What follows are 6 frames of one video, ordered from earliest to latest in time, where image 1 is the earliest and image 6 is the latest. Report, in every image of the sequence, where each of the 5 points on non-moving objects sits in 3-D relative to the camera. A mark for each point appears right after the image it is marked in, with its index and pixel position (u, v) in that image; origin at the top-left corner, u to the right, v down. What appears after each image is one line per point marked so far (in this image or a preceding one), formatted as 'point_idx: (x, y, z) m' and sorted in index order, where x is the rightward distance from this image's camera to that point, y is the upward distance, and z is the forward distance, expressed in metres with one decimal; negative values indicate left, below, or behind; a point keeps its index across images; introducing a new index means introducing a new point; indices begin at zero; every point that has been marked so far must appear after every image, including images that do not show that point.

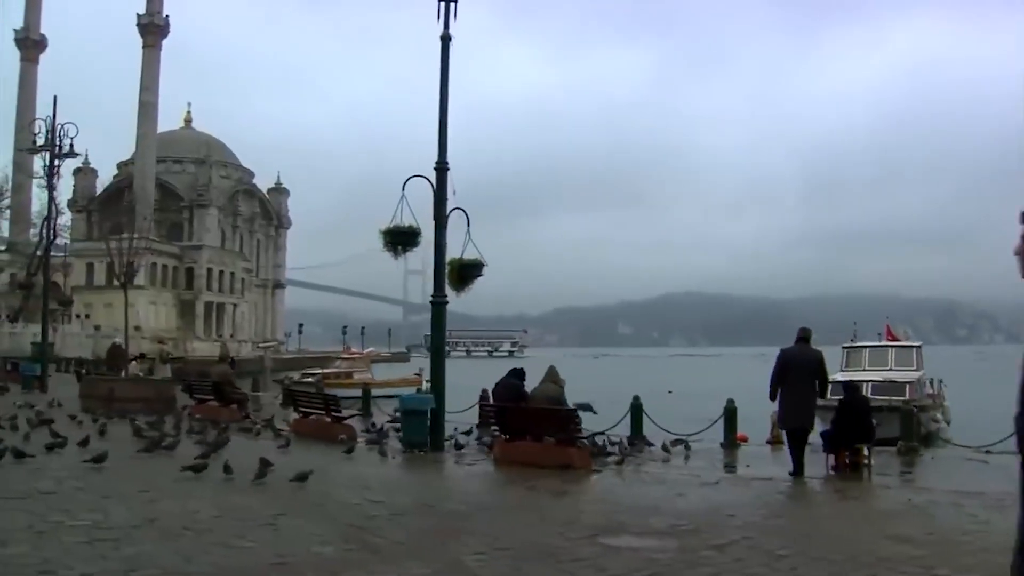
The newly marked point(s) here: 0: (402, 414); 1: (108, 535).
0: (-1.6, -1.9, +14.9) m
1: (-3.2, -2.0, +7.9) m
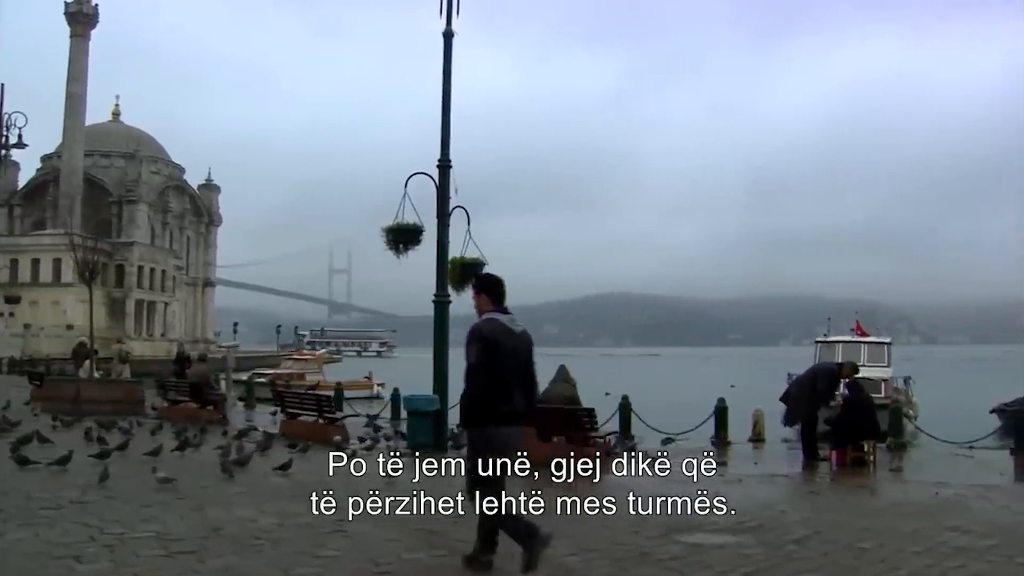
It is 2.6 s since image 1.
0: (-1.5, -1.9, +14.8) m
1: (-2.5, -2.0, +7.6) m
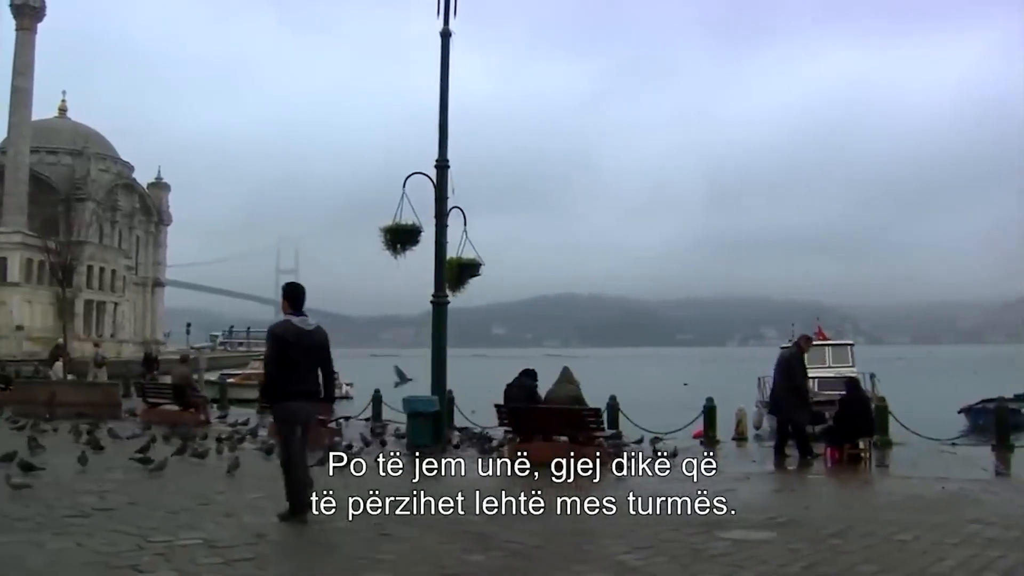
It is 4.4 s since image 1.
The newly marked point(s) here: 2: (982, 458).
0: (-1.6, -1.9, +14.7) m
1: (-2.1, -2.0, +7.5) m
2: (+7.5, -2.7, +15.7) m
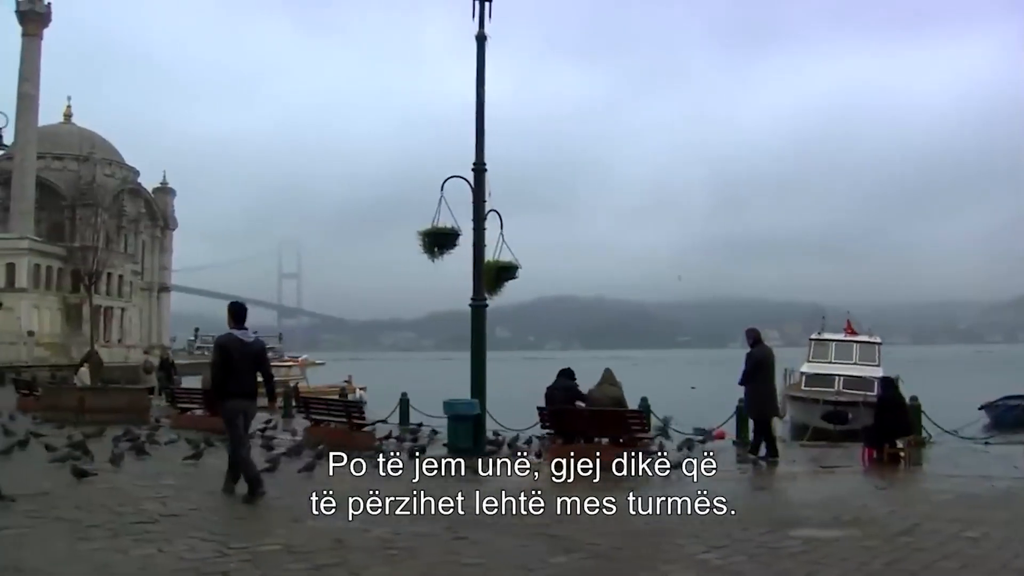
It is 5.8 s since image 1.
0: (-1.0, -1.9, +14.8) m
1: (-1.5, -2.0, +7.6) m
2: (+8.0, -2.7, +15.9) m
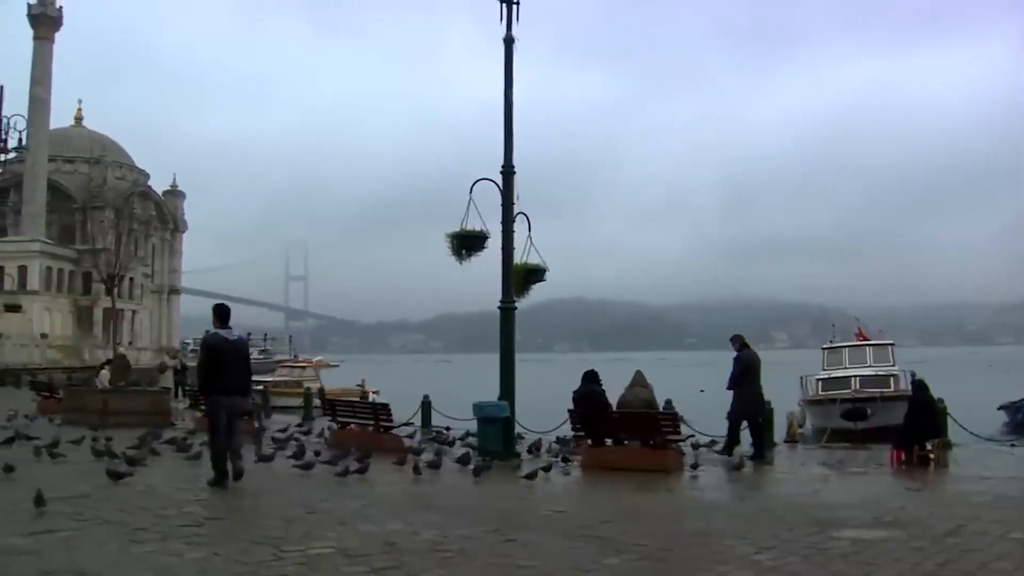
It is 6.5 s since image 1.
0: (-0.5, -2.0, +14.8) m
1: (-1.1, -2.1, +7.6) m
2: (+8.5, -2.7, +15.9) m
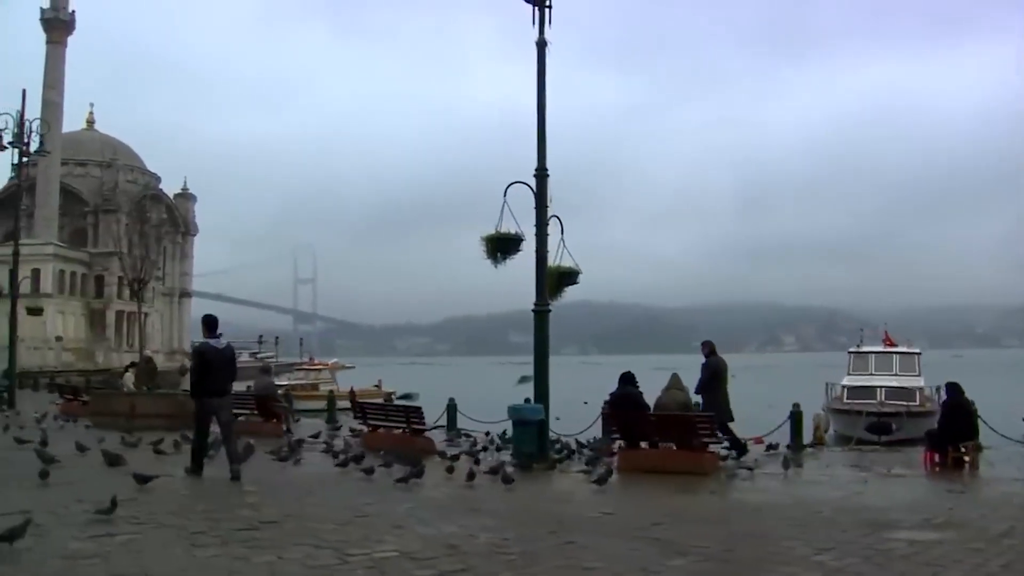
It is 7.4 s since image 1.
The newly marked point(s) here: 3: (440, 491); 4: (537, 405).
0: (0.0, -2.0, +14.9) m
1: (-0.6, -2.1, +7.7) m
2: (+9.0, -2.8, +15.9) m
3: (-0.9, -2.4, +11.7) m
4: (+0.4, -1.7, +14.9) m
